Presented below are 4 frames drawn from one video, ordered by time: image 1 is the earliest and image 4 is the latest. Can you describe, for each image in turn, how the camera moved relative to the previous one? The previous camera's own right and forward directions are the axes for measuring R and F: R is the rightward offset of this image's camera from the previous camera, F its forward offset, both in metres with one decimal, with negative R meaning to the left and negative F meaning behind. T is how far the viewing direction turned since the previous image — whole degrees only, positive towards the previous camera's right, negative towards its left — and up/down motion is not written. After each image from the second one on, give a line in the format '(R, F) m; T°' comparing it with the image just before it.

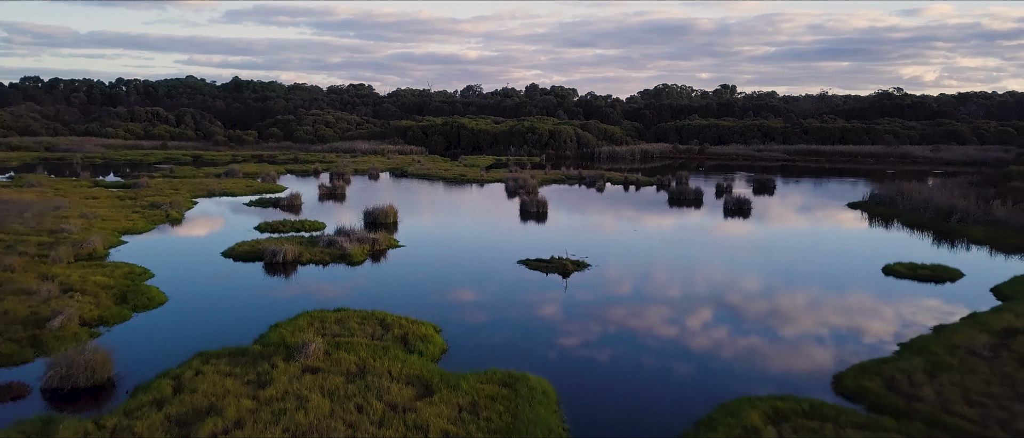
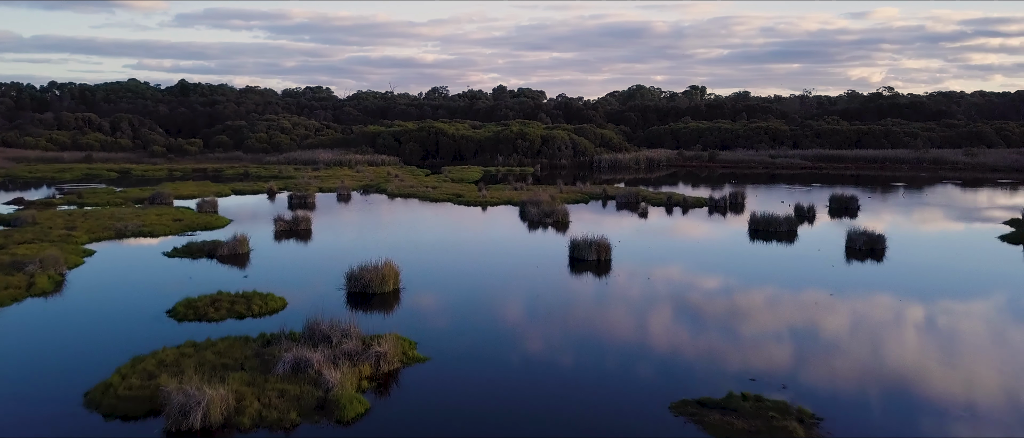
(-1.9, +8.1) m; +3°
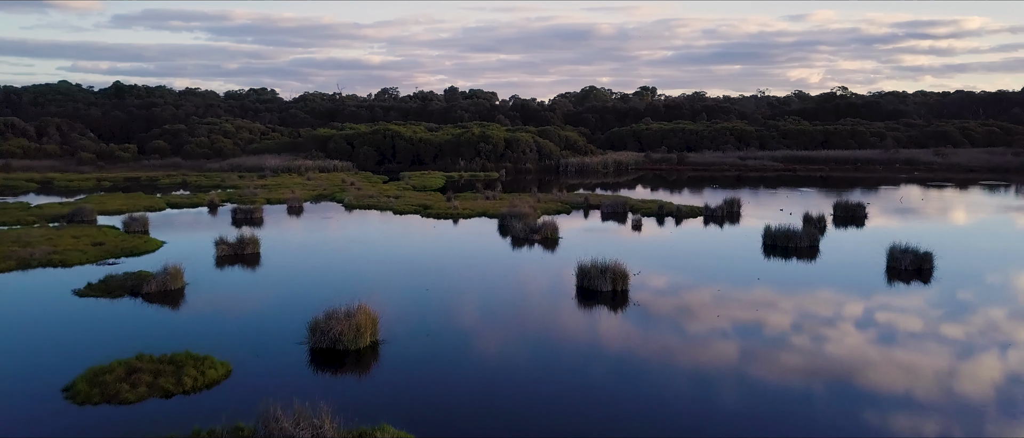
(-0.8, +3.1) m; +4°
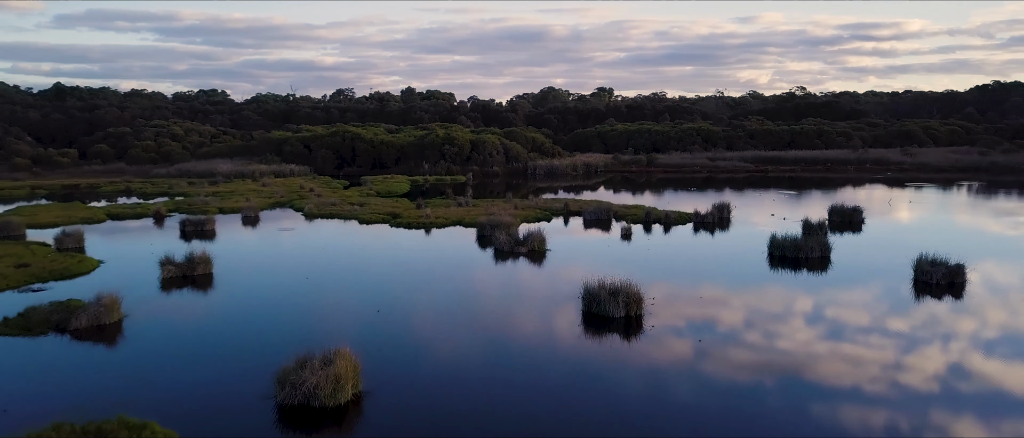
(-0.6, +2.0) m; +3°
